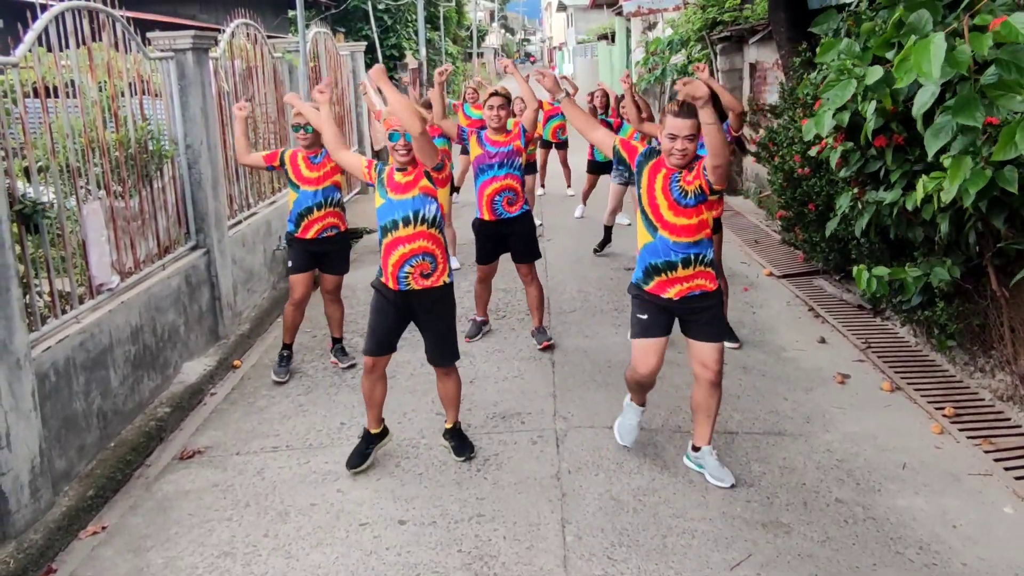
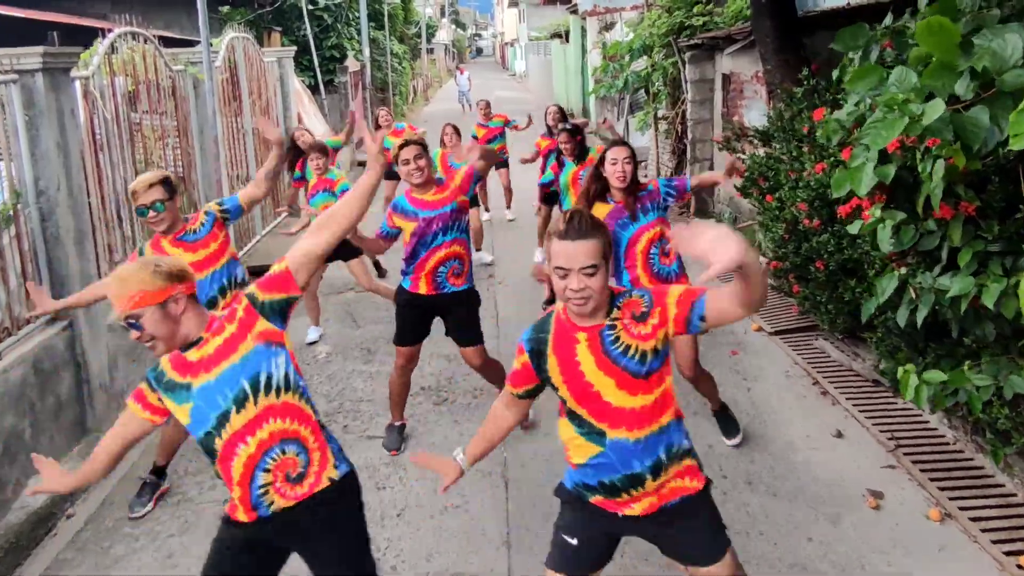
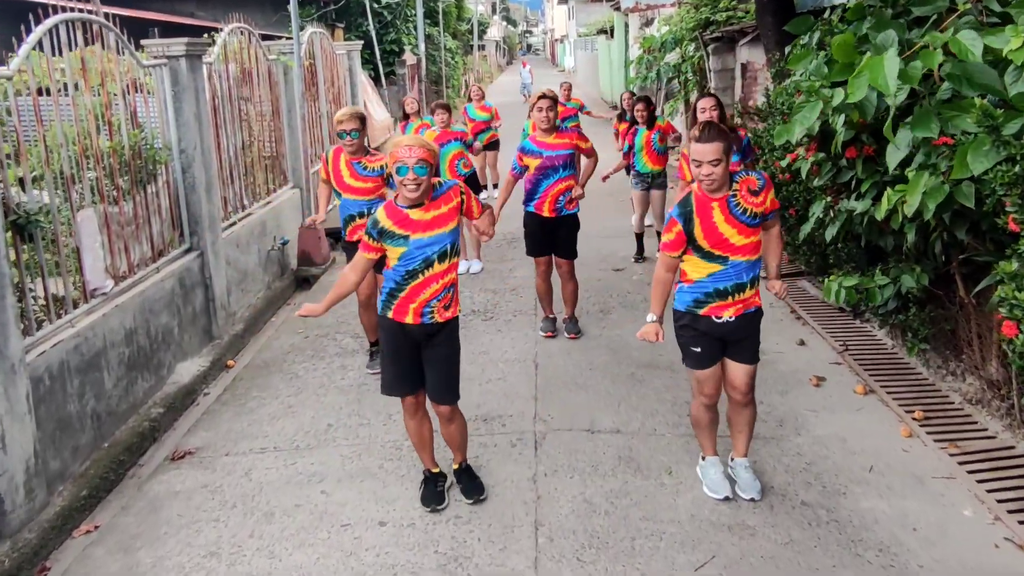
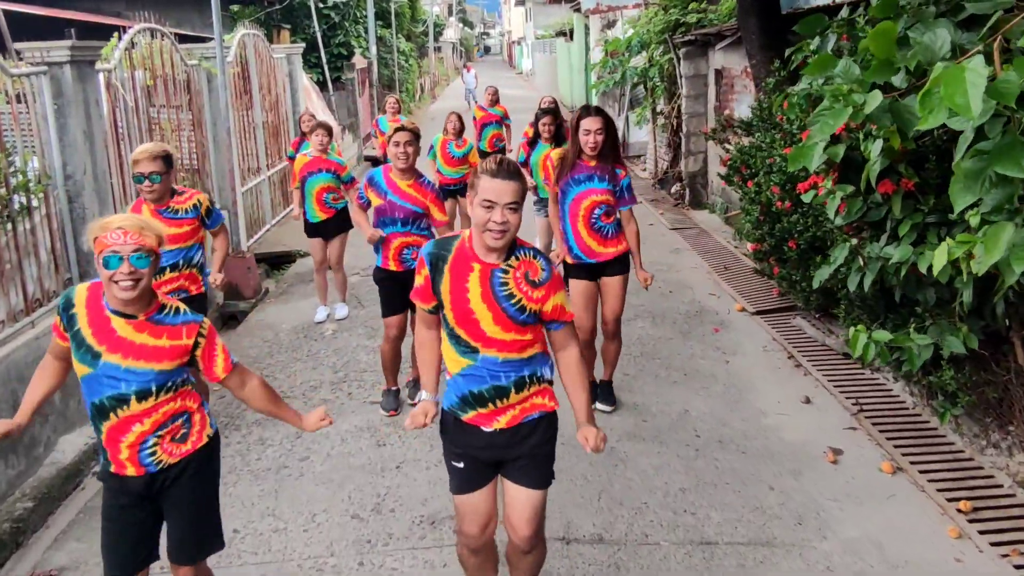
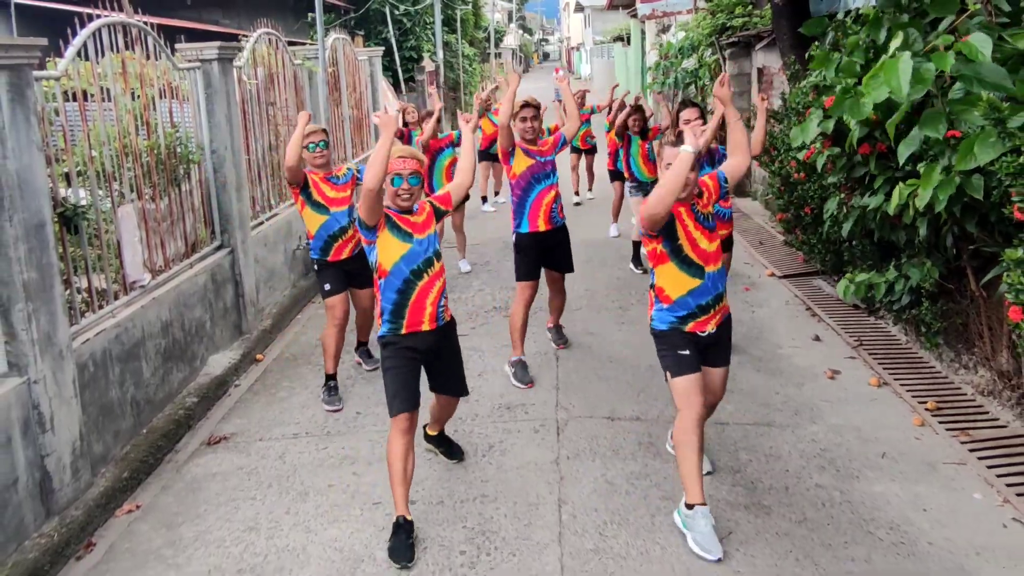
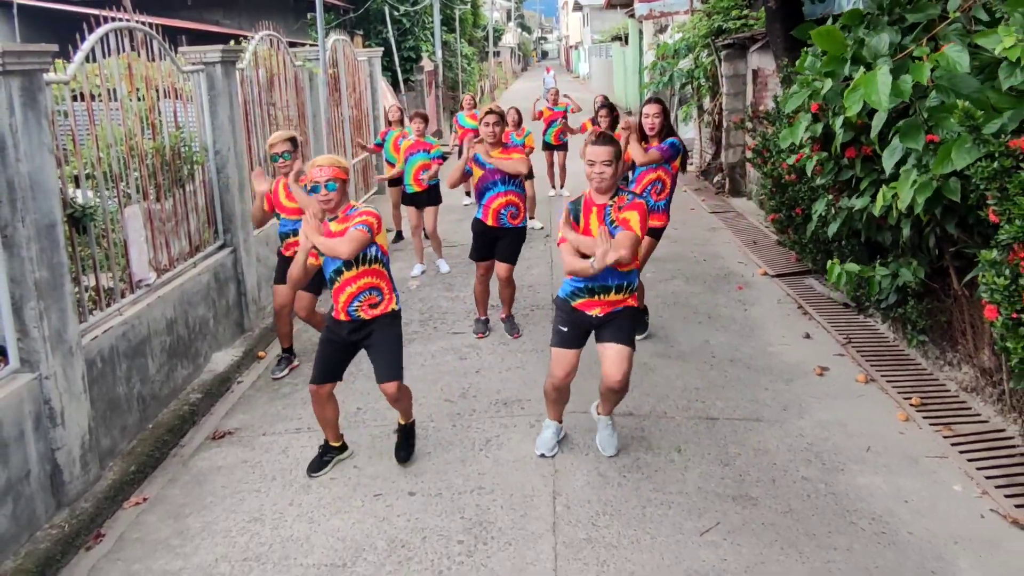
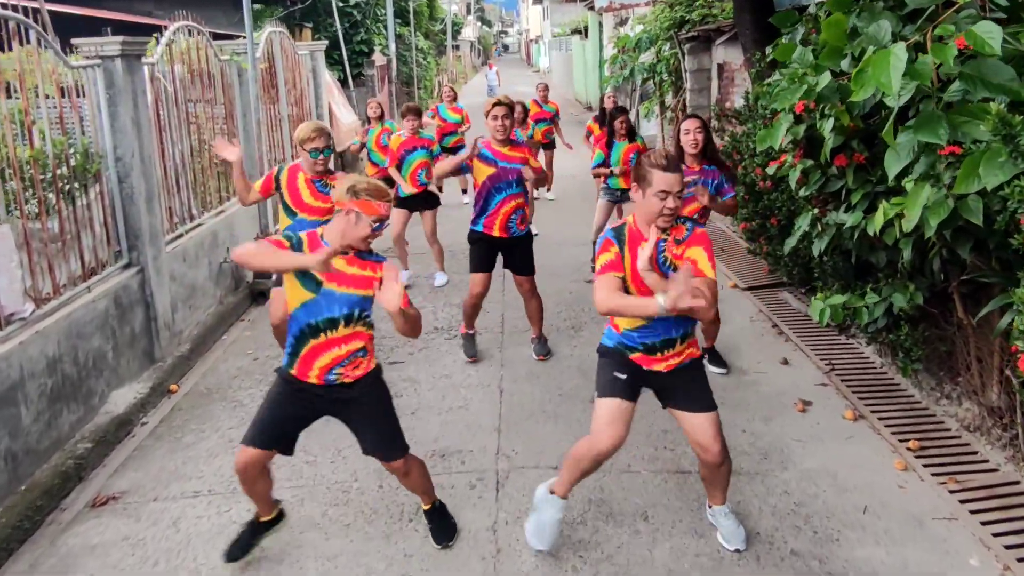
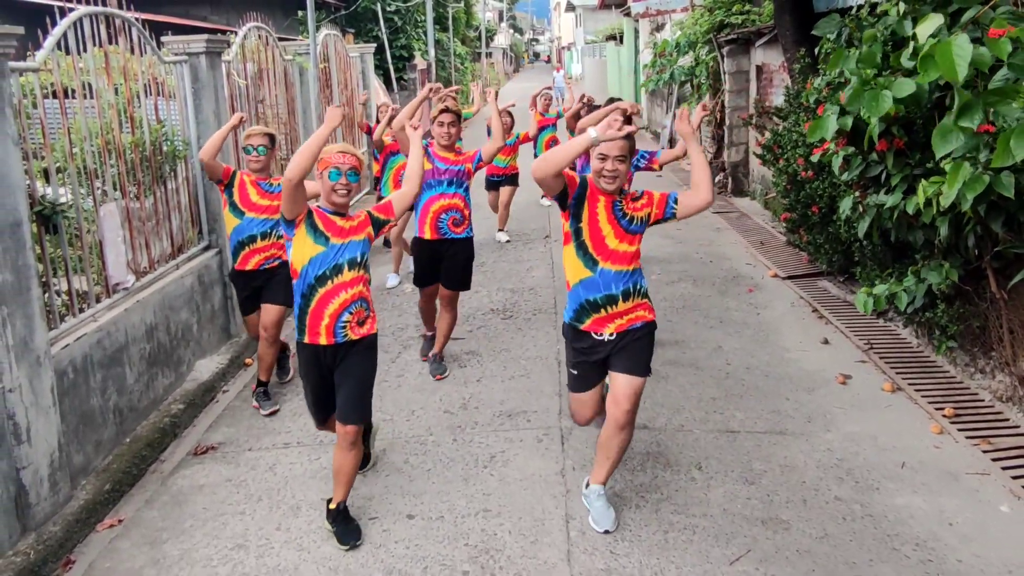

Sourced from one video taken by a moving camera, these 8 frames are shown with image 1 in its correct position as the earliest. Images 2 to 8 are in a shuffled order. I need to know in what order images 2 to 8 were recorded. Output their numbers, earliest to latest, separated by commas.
8, 5, 6, 3, 7, 4, 2
